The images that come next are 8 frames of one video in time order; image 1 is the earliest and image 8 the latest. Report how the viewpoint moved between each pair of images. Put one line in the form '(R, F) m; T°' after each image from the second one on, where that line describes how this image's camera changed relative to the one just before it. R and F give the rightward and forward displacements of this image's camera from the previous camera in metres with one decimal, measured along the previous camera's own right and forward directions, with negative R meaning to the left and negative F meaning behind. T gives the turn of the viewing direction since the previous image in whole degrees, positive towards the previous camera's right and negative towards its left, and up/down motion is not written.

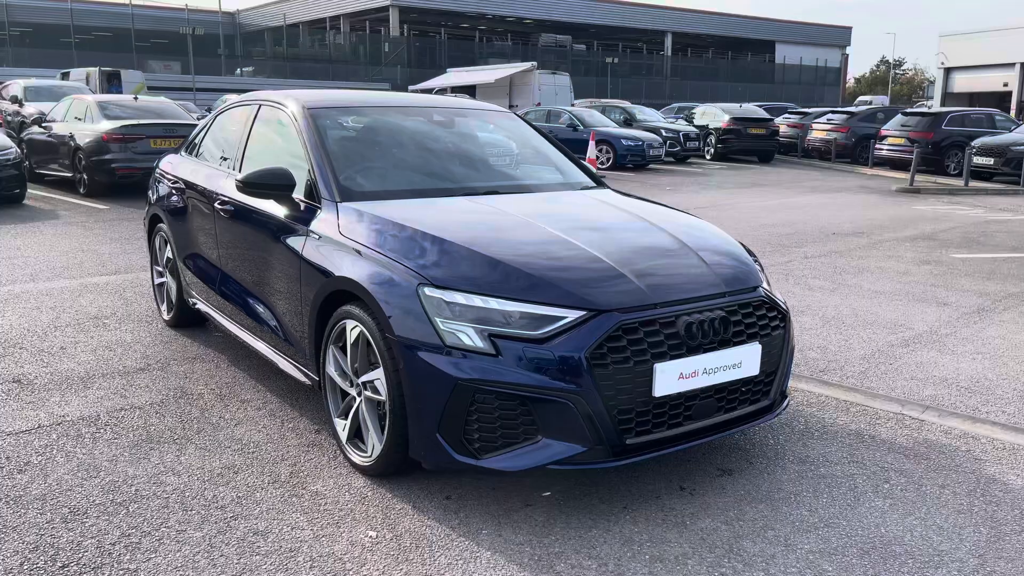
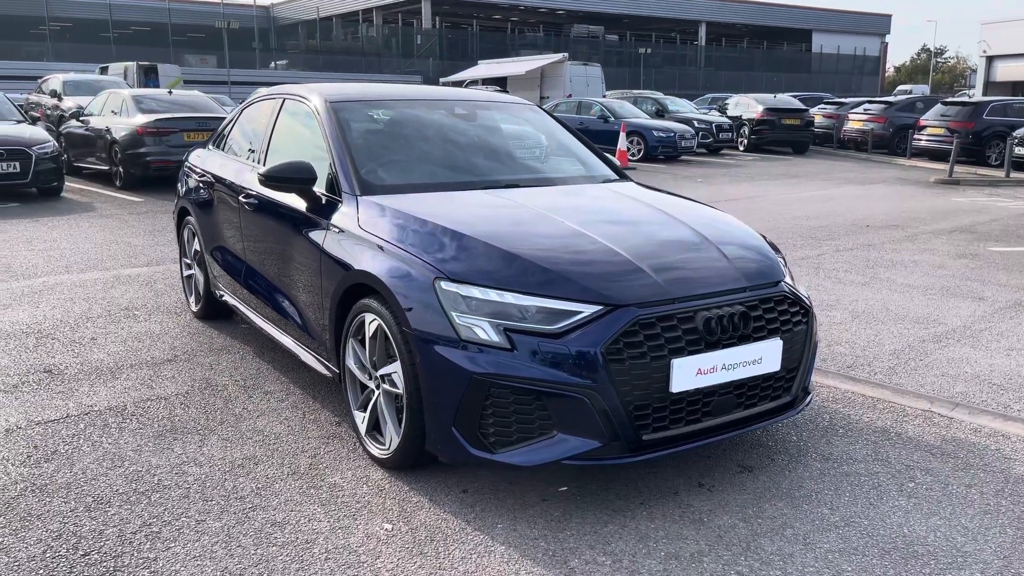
(+0.1, 0.0) m; -2°
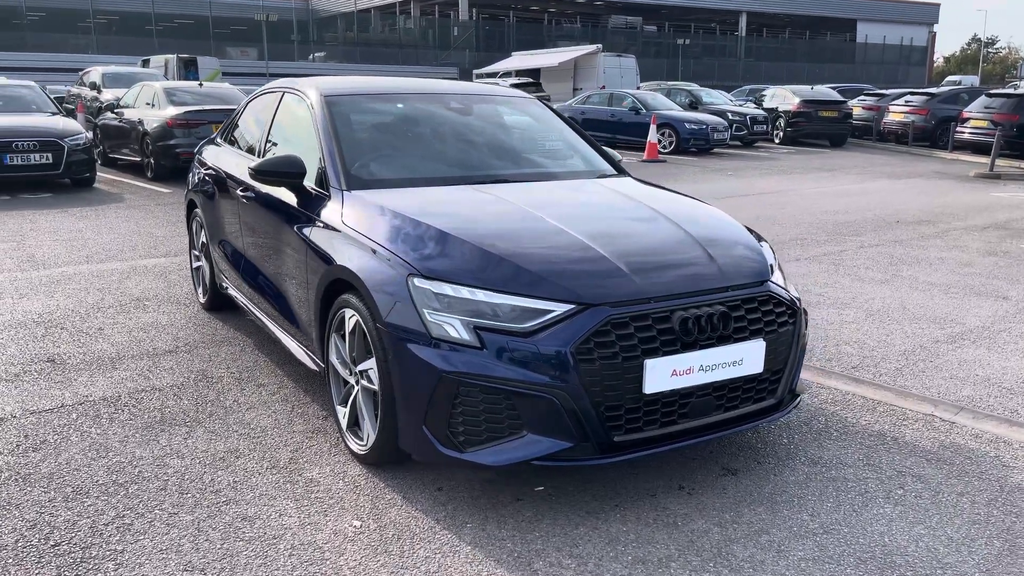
(+0.2, 0.0) m; -3°
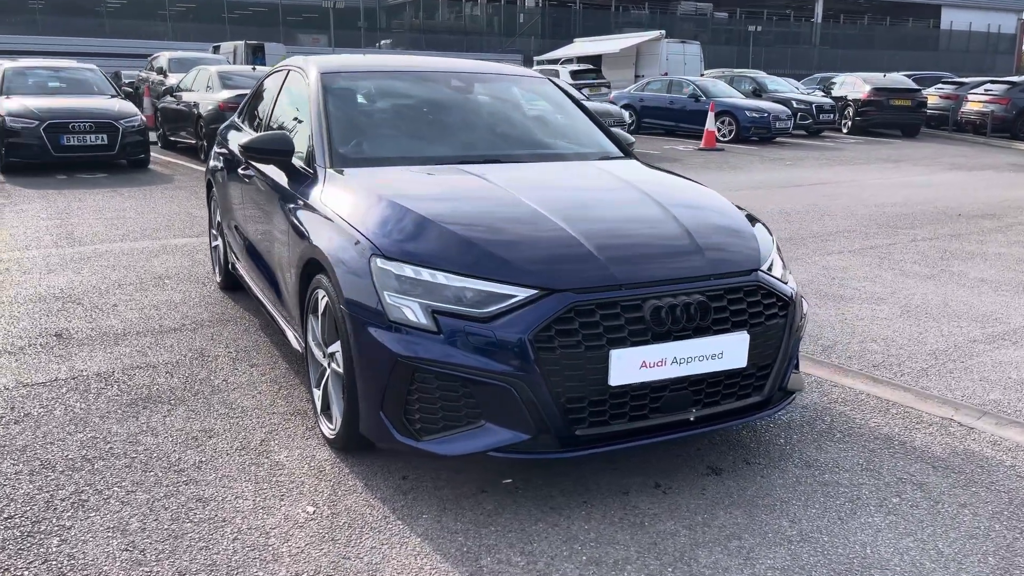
(+0.3, +0.1) m; -4°
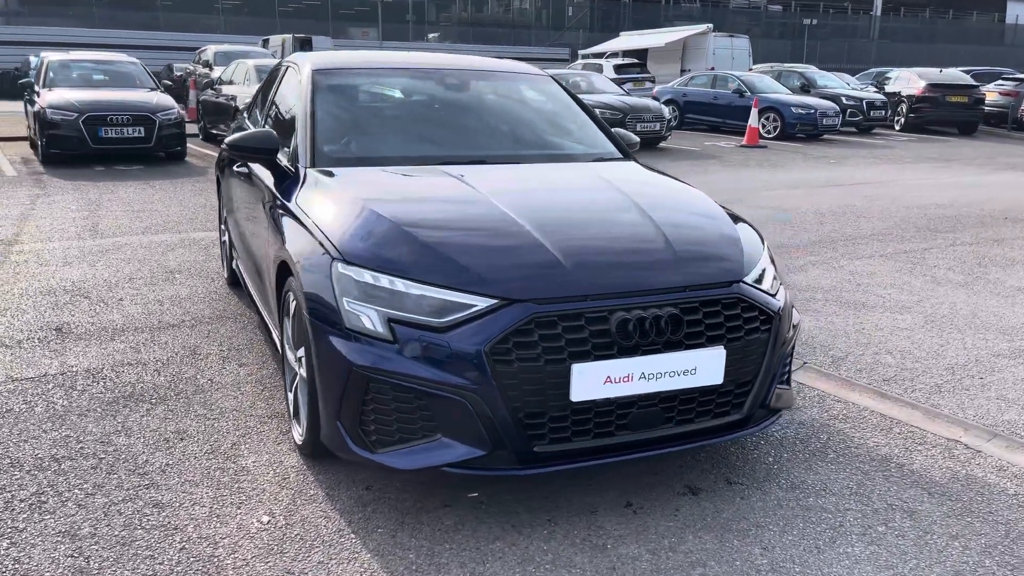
(+0.3, +0.1) m; -3°
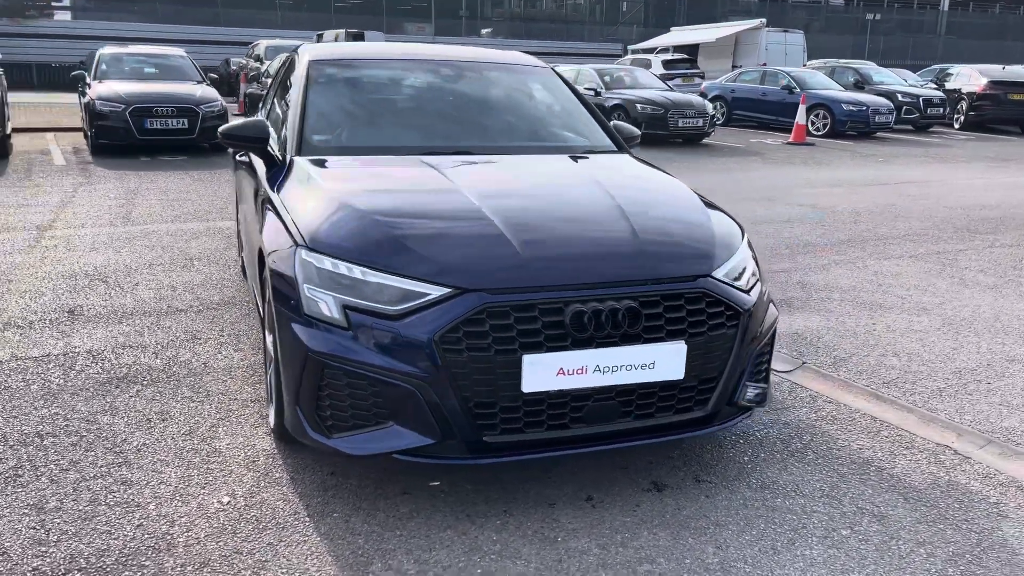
(+0.3, 0.0) m; -4°
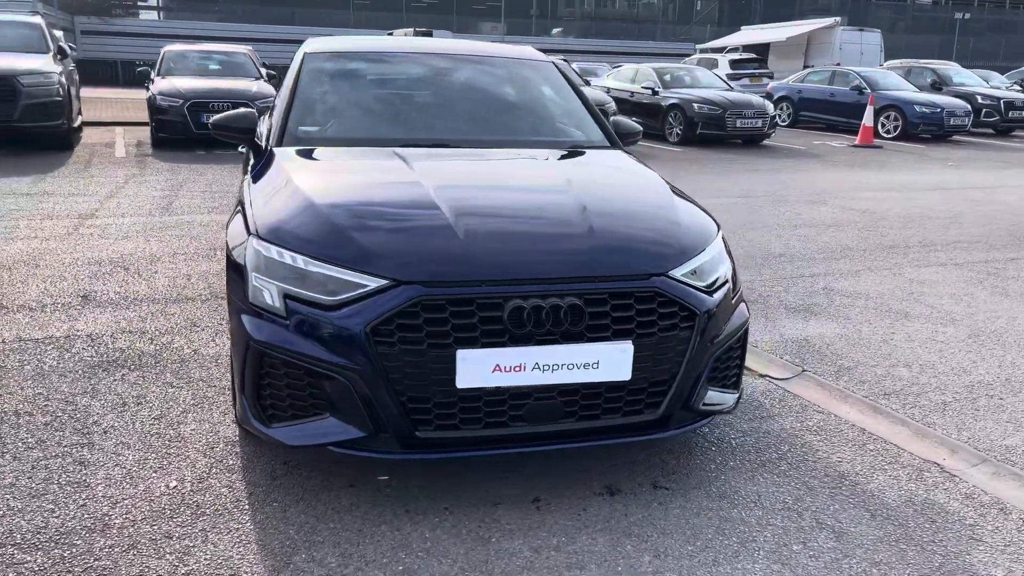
(+0.4, +0.1) m; -5°
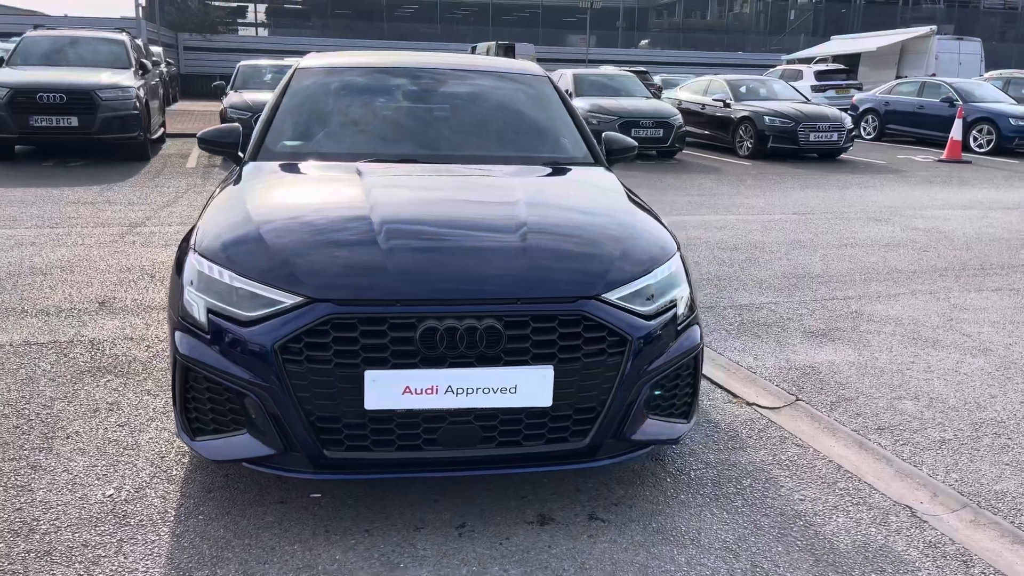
(+0.5, +0.1) m; -6°
